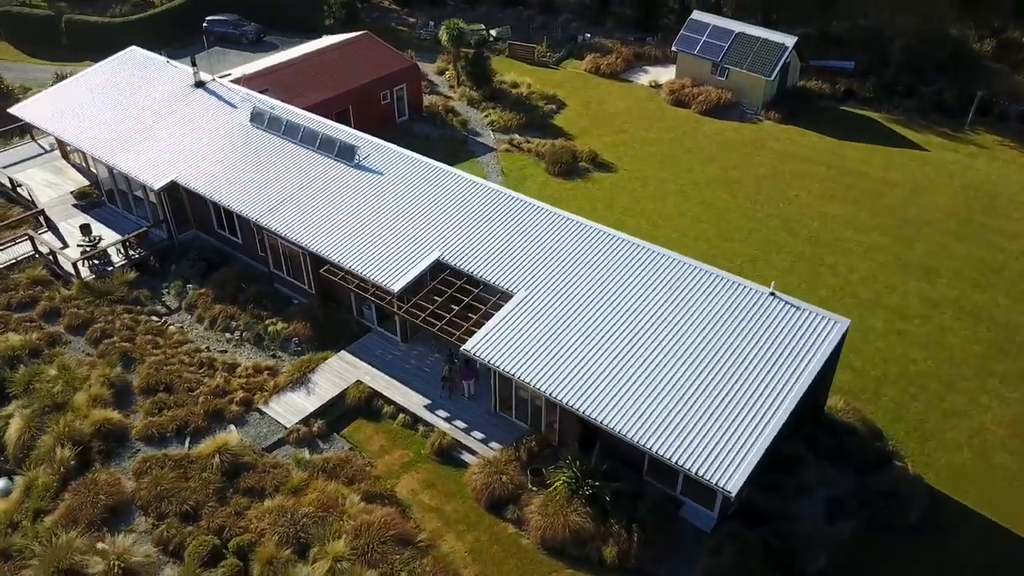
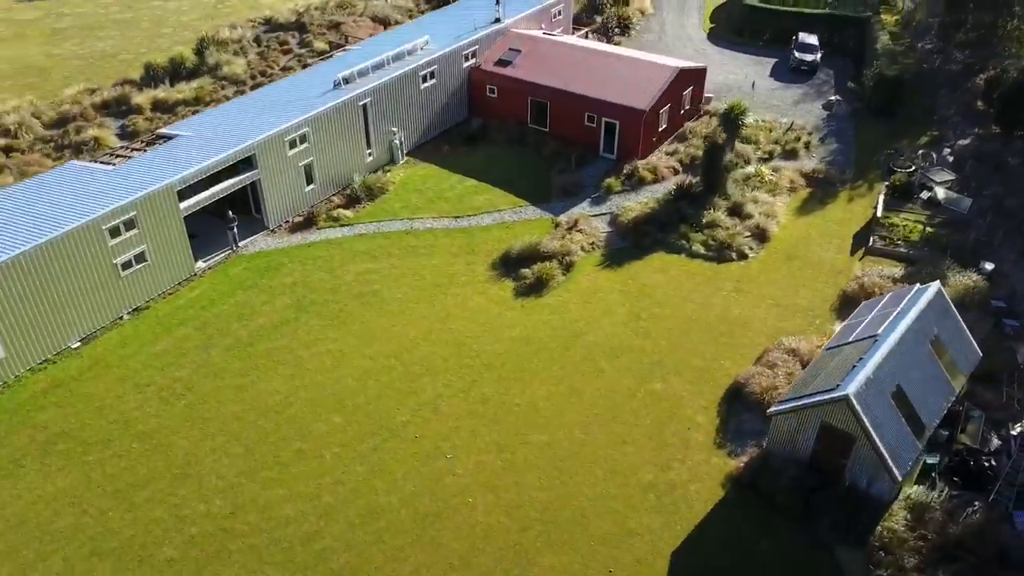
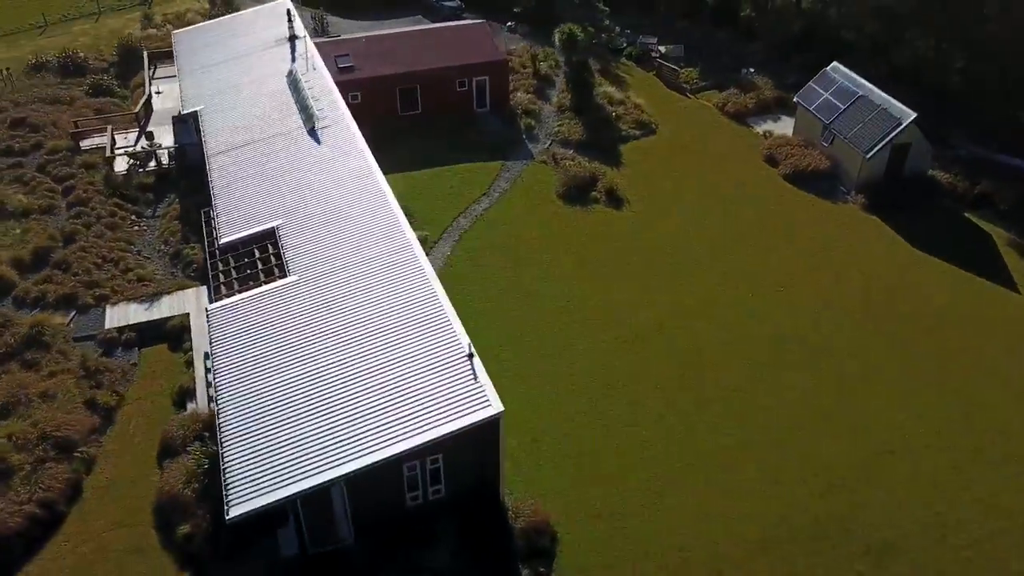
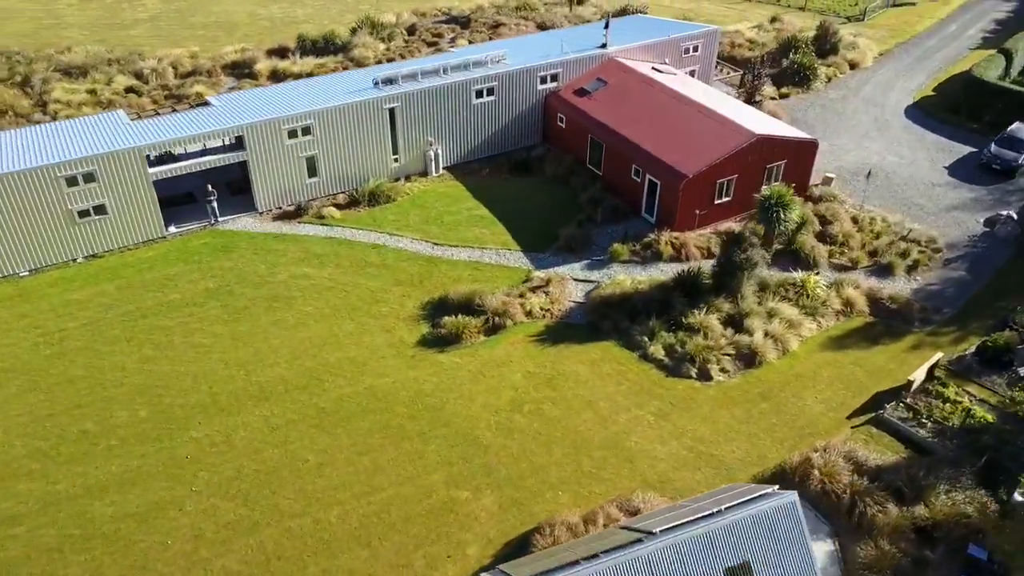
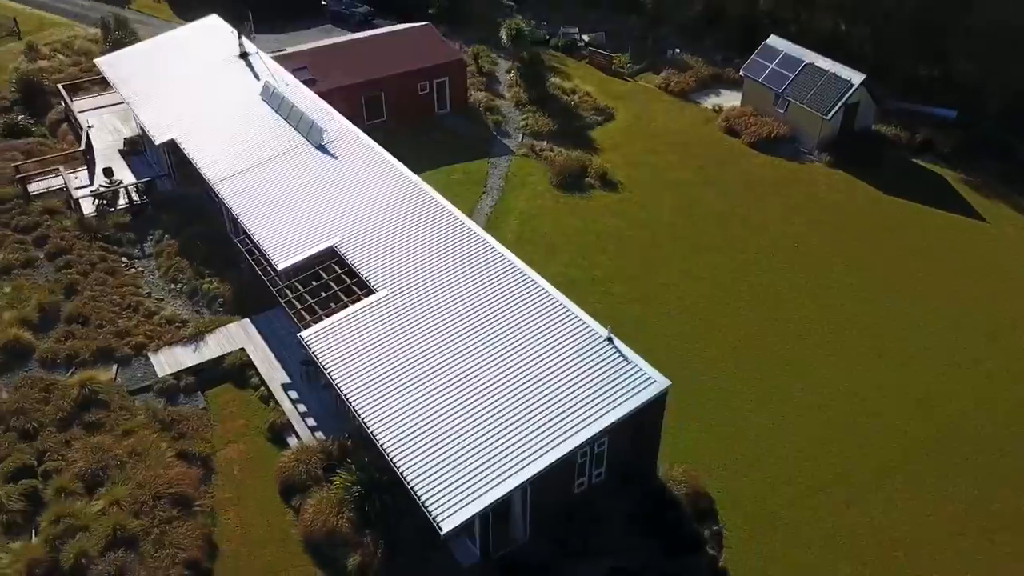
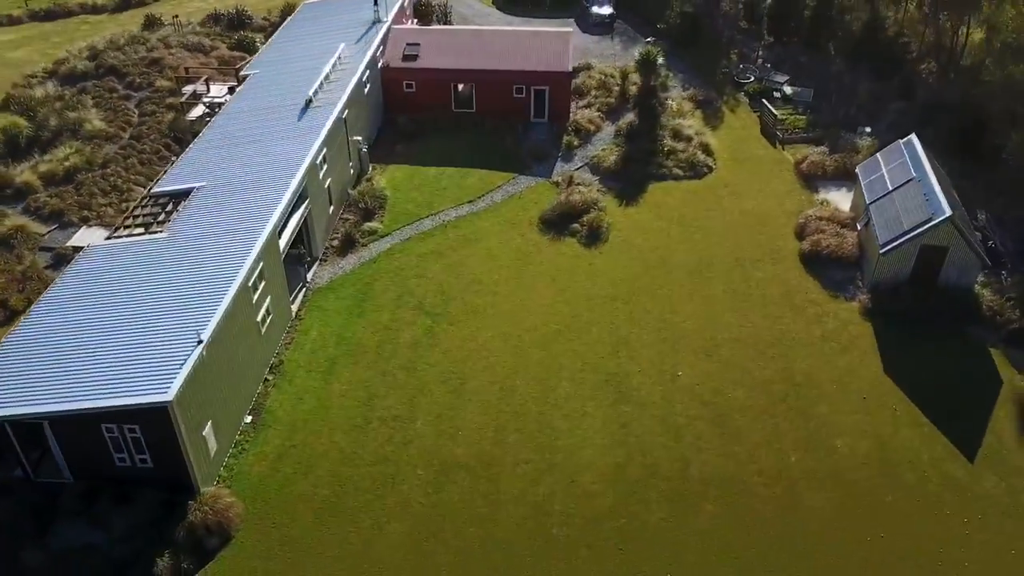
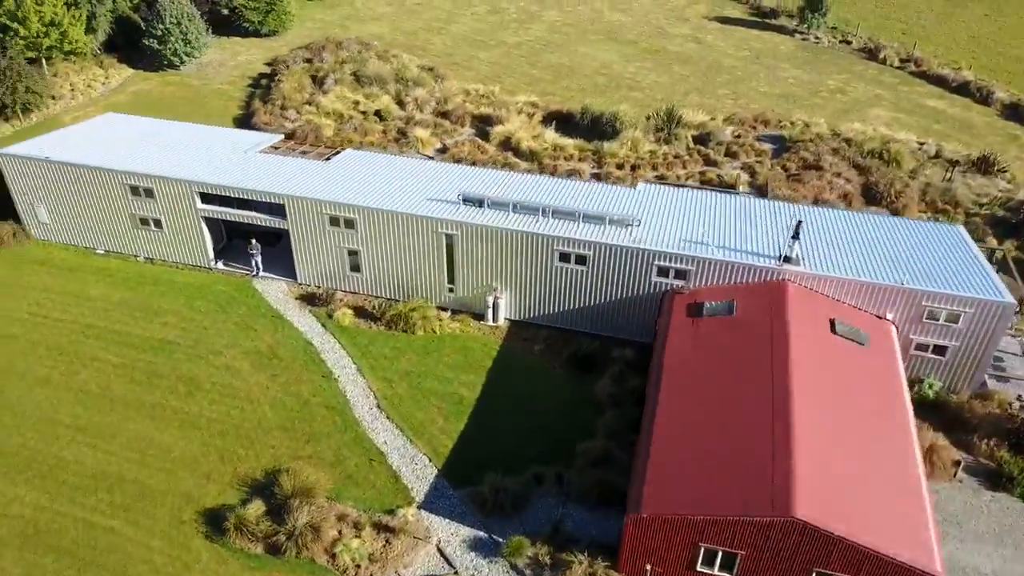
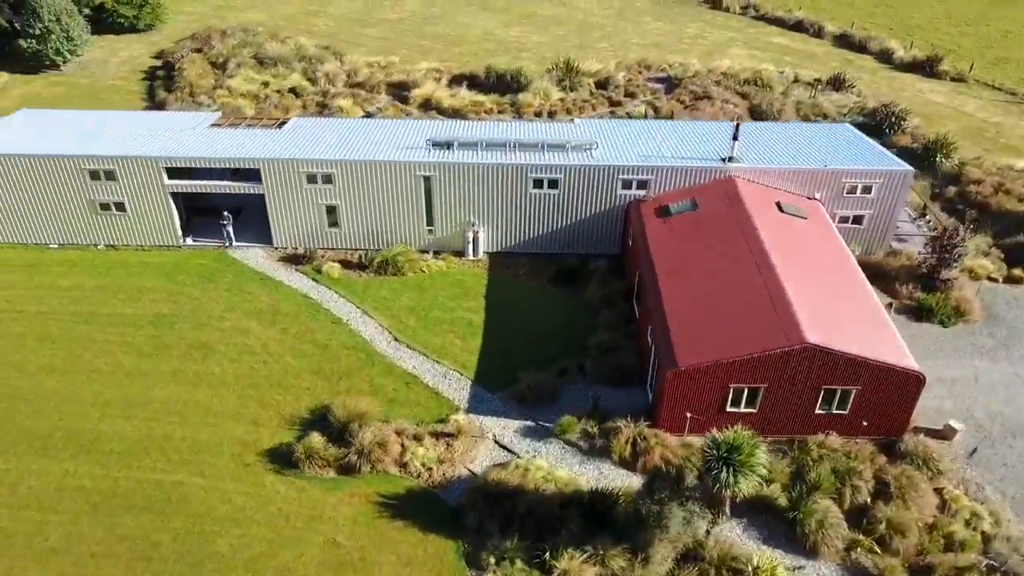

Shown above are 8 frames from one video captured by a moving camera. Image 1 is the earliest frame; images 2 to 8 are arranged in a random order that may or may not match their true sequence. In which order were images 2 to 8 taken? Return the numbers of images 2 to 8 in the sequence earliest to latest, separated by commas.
5, 3, 6, 2, 4, 8, 7
